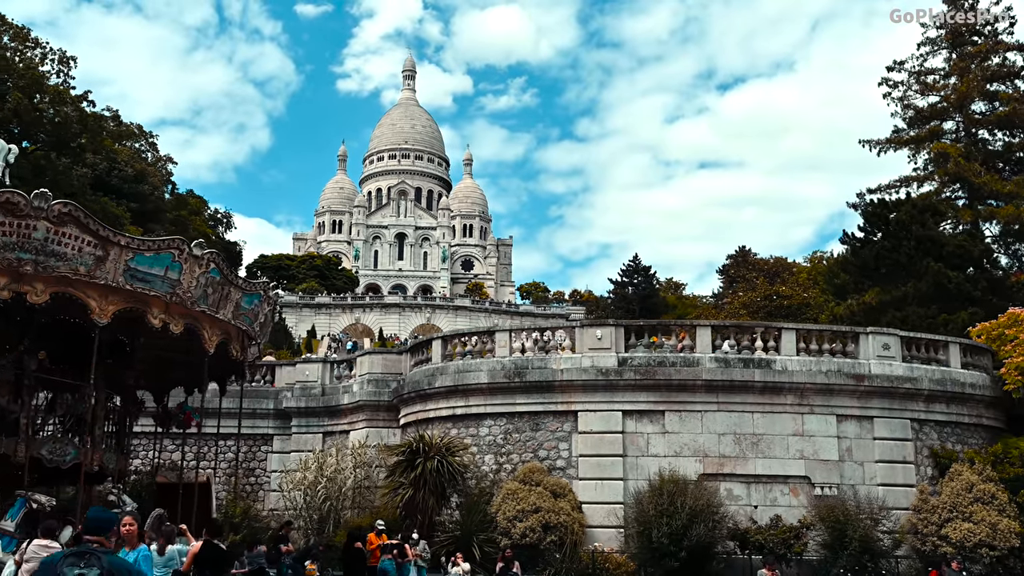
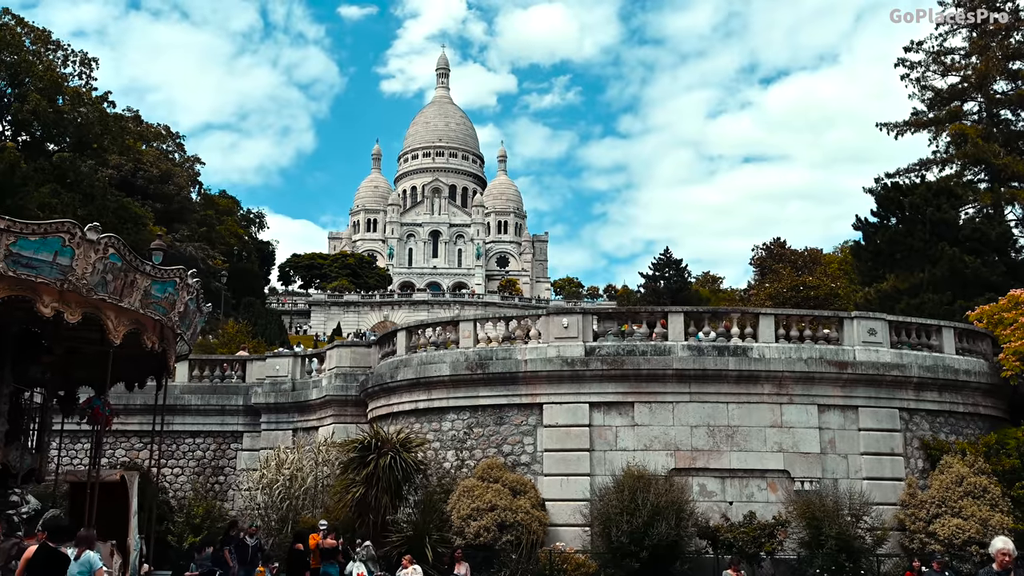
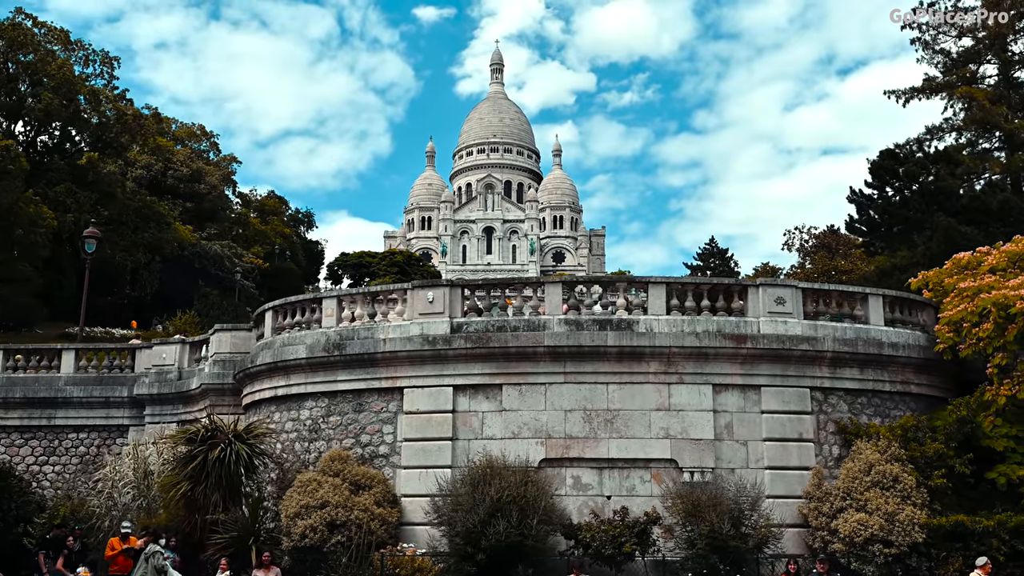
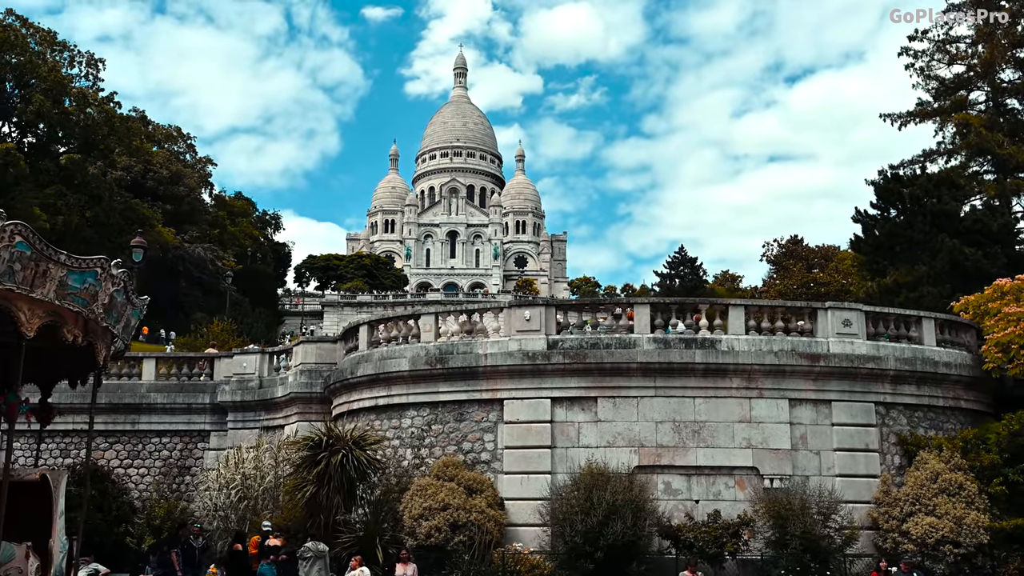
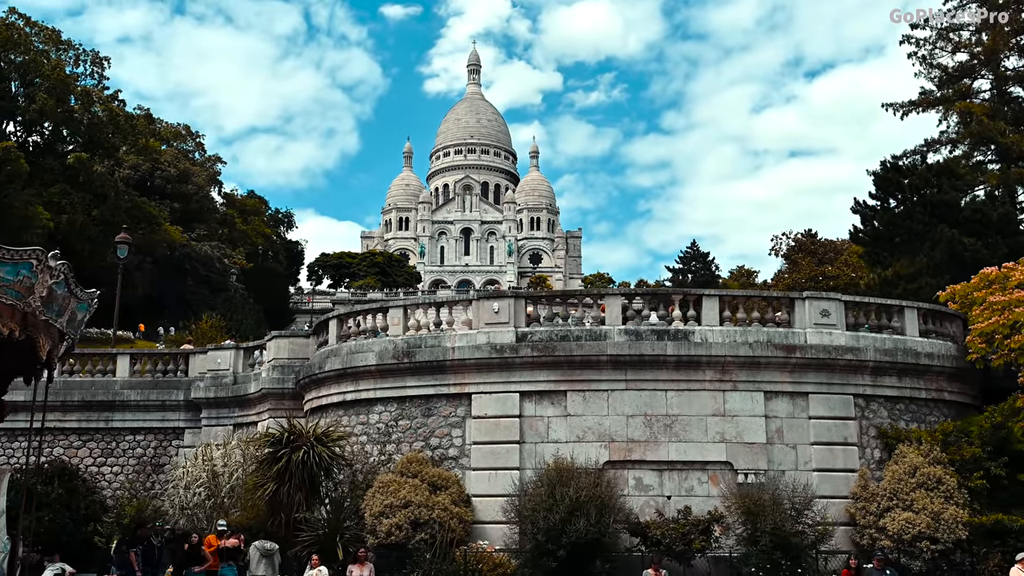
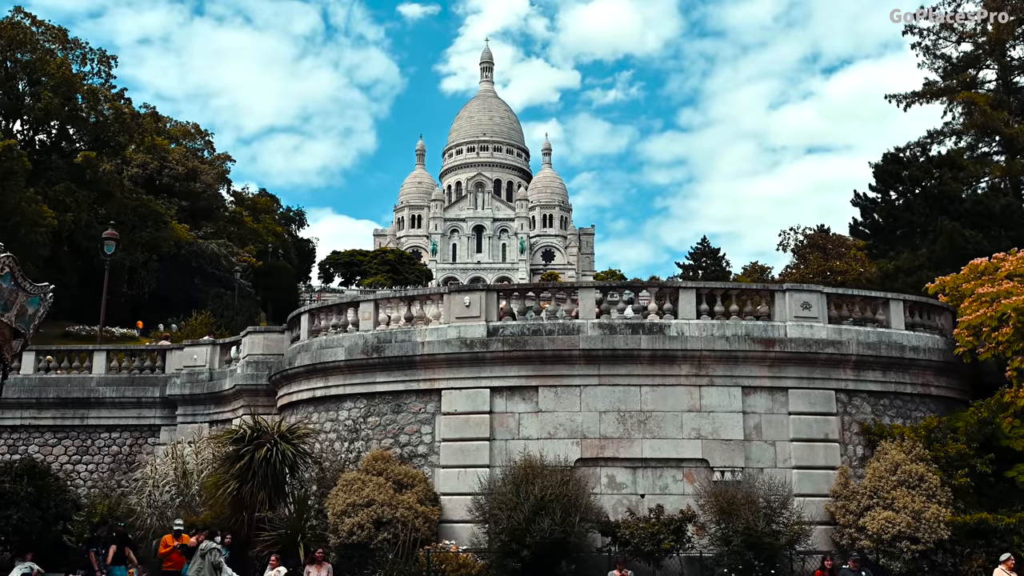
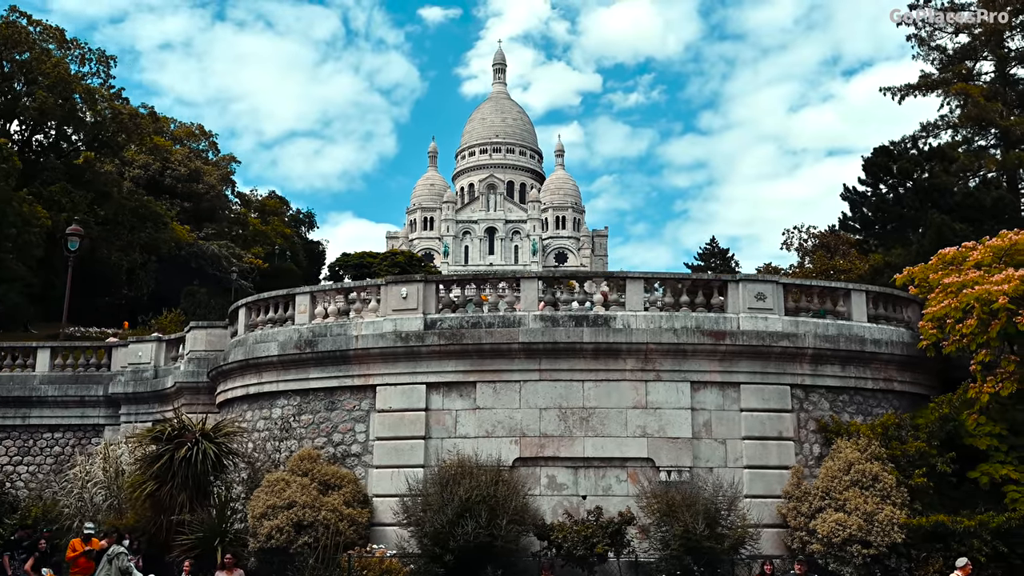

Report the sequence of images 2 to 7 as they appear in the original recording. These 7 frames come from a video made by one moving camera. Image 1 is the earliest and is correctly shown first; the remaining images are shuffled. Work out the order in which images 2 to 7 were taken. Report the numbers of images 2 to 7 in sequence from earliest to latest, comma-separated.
2, 4, 5, 6, 3, 7
